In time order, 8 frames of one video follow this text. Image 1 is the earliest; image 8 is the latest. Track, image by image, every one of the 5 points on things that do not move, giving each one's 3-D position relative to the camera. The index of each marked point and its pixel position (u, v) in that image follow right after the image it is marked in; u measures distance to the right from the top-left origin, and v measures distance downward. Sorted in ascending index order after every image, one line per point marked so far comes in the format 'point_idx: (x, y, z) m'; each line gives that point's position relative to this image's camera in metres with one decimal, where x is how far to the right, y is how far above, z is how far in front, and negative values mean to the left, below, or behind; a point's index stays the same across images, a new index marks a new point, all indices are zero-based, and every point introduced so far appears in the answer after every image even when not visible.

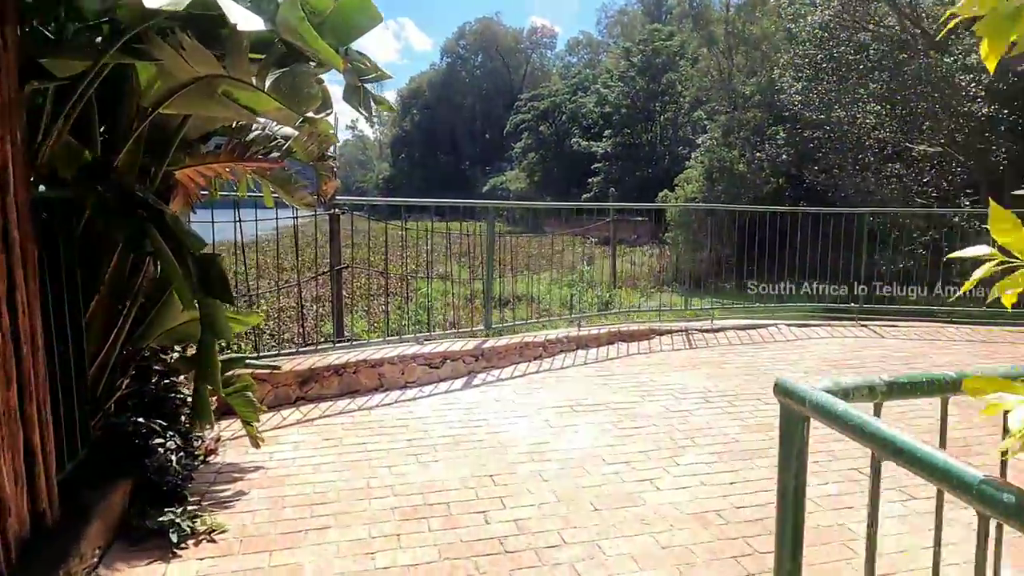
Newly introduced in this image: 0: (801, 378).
0: (+1.5, -0.4, +3.4) m
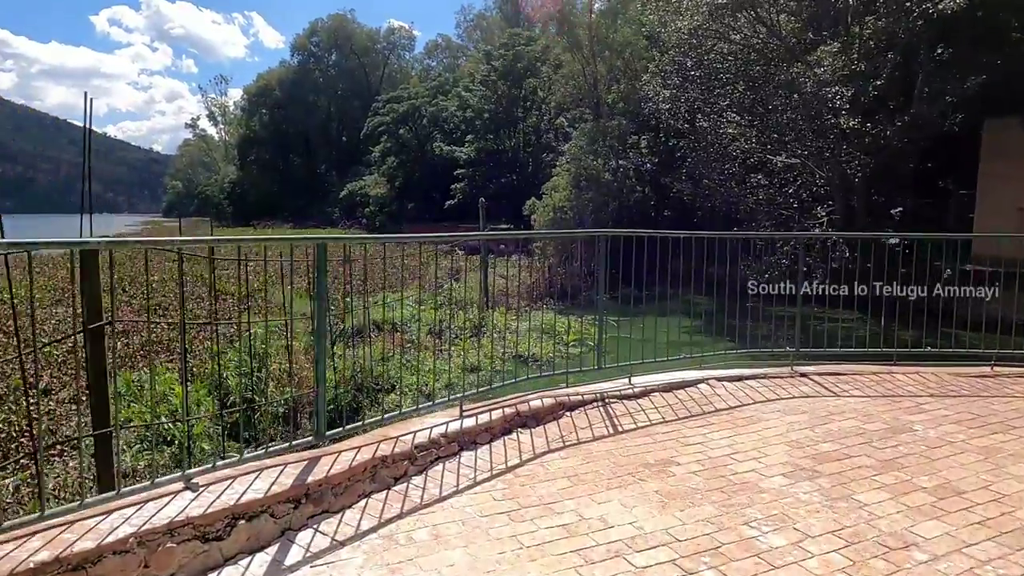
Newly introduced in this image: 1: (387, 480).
0: (+1.0, -0.7, +2.4) m
1: (-0.5, -0.7, +2.4) m
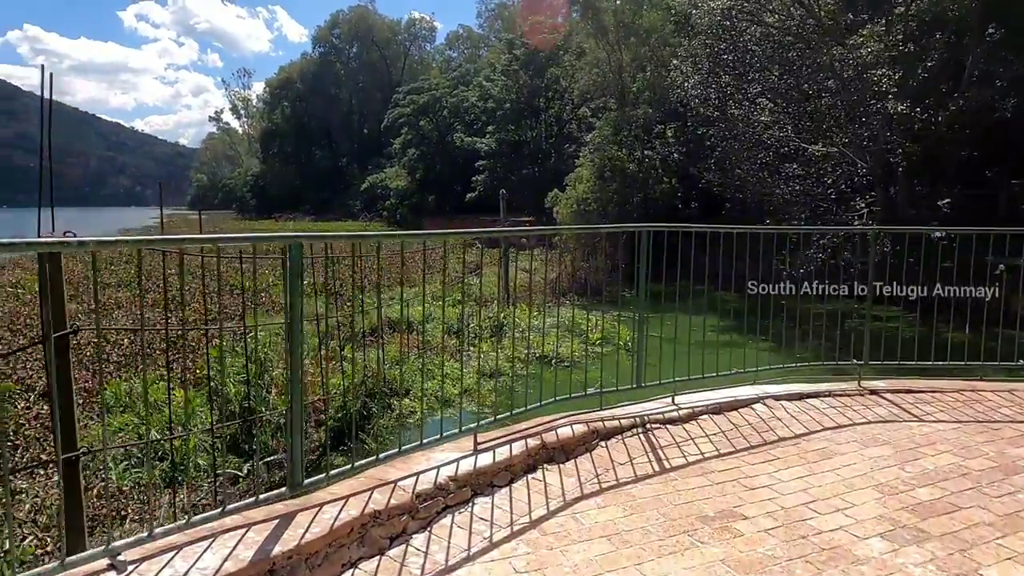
0: (+1.0, -0.7, +1.9) m
1: (-0.4, -0.7, +1.9) m
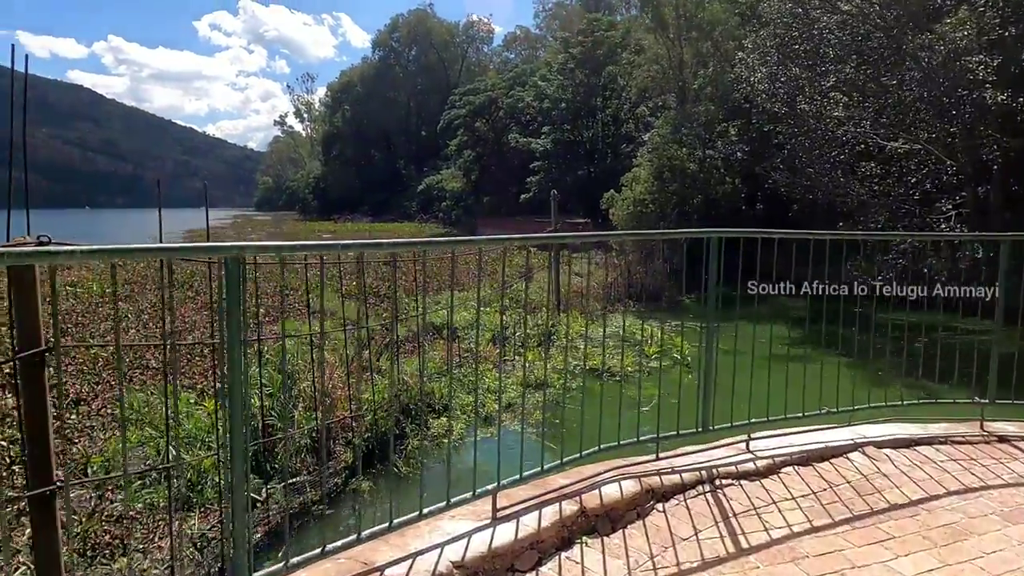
0: (+1.1, -0.8, +1.3) m
1: (-0.3, -0.8, +1.5) m
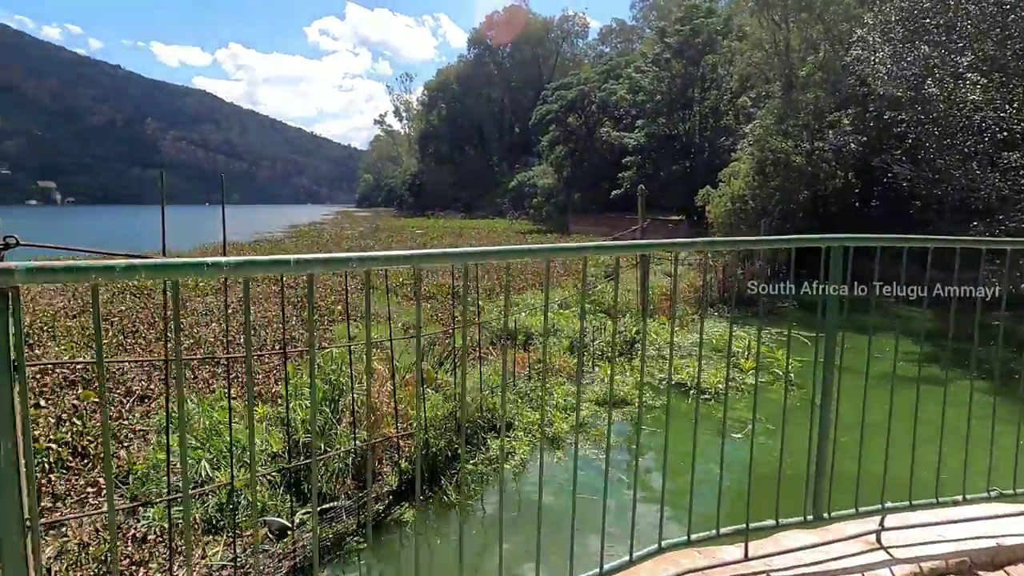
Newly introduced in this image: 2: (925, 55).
0: (+1.0, -0.9, +0.5) m
1: (-0.4, -0.8, +0.9) m
2: (+6.8, +3.8, +10.8) m
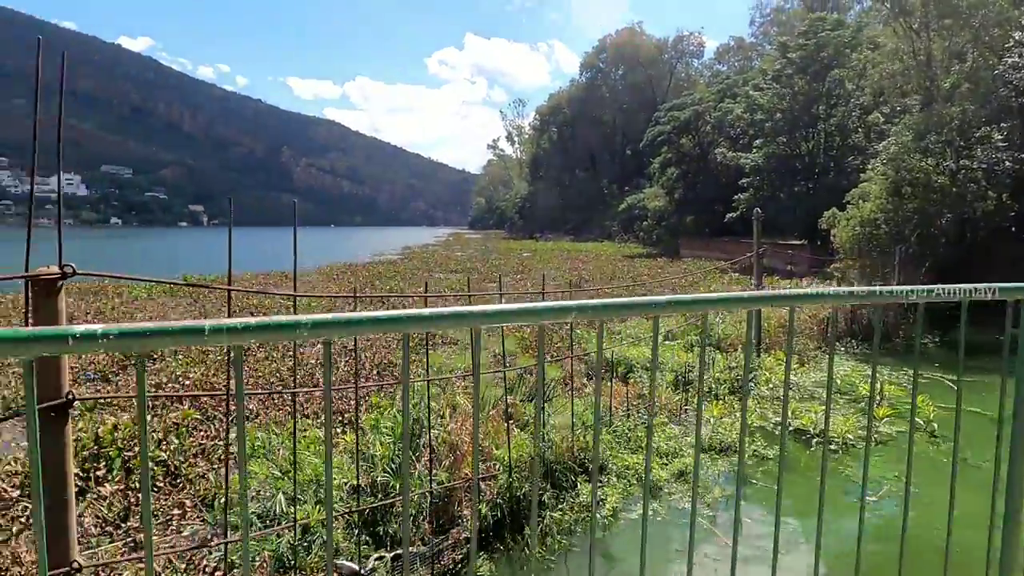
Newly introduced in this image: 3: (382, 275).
0: (+0.9, -1.0, 0.0) m
1: (-0.4, -0.9, +0.6) m
2: (+8.4, +3.2, +9.4) m
3: (-3.6, +0.3, +18.7) m
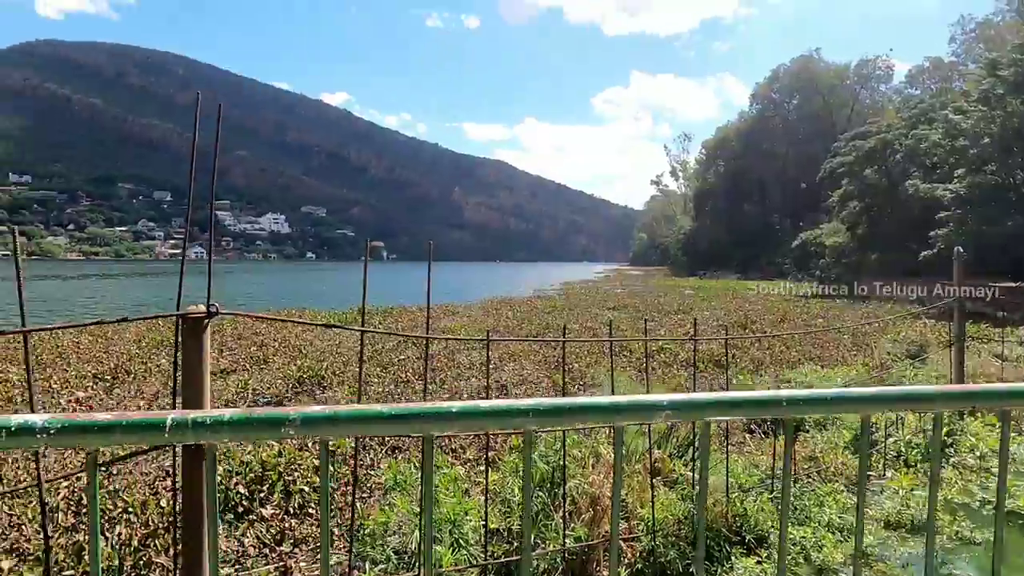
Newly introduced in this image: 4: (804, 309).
0: (+0.7, -1.0, -0.4) m
1: (-0.4, -1.0, +0.5) m
2: (+10.3, +2.5, +7.1) m
3: (+0.8, -0.7, +18.8) m
4: (+8.2, -0.6, +18.6) m
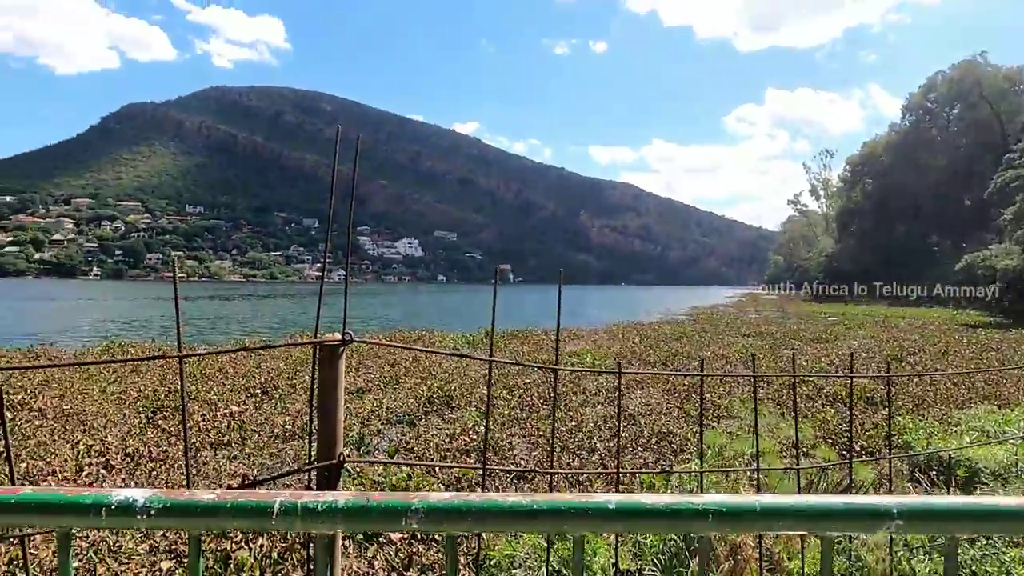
0: (+0.6, -1.0, -0.7) m
1: (-0.3, -1.0, +0.4) m
2: (+11.5, +2.2, +5.0) m
3: (+4.3, -1.4, +18.2) m
4: (+11.5, -1.3, +16.6) m
